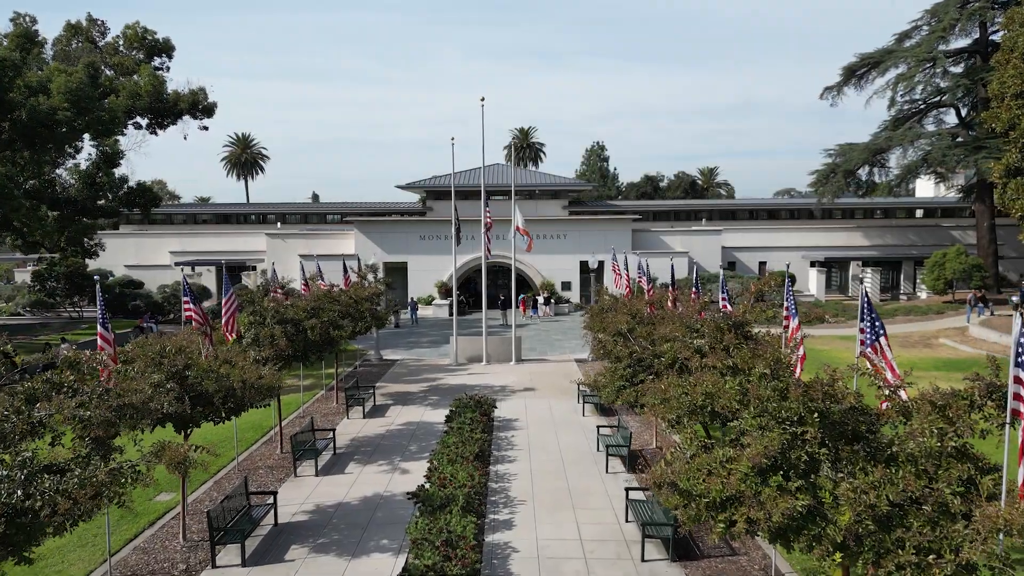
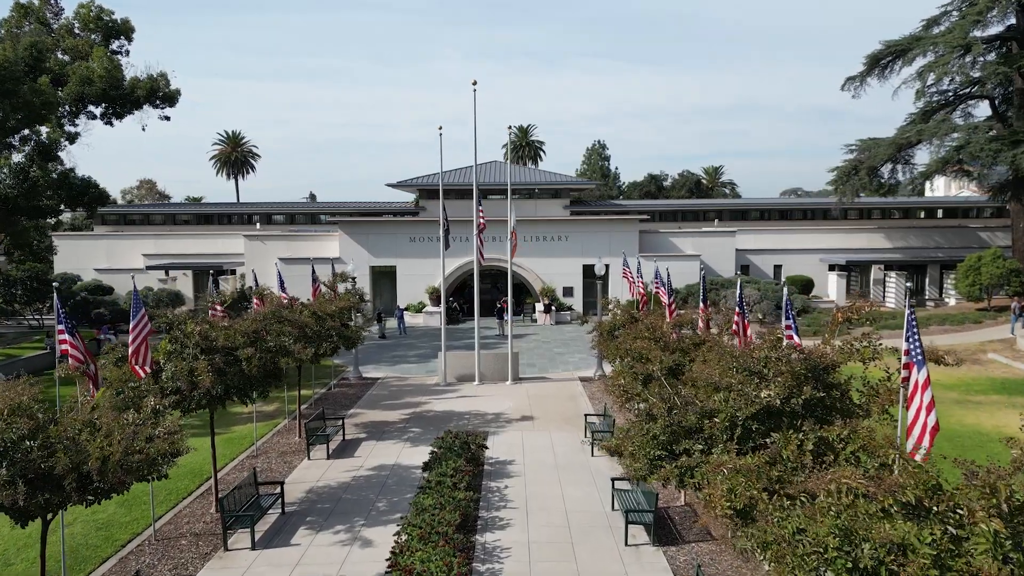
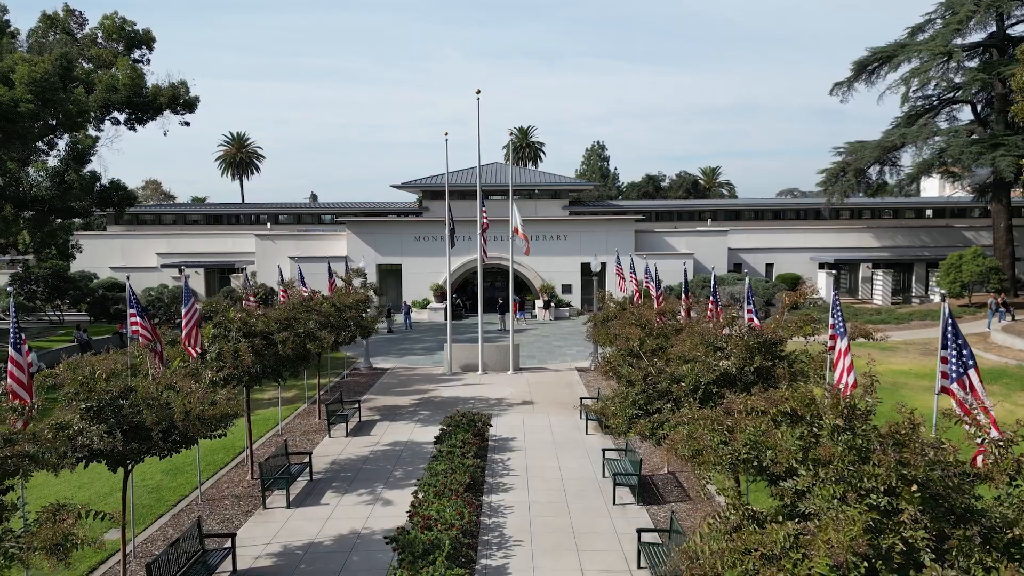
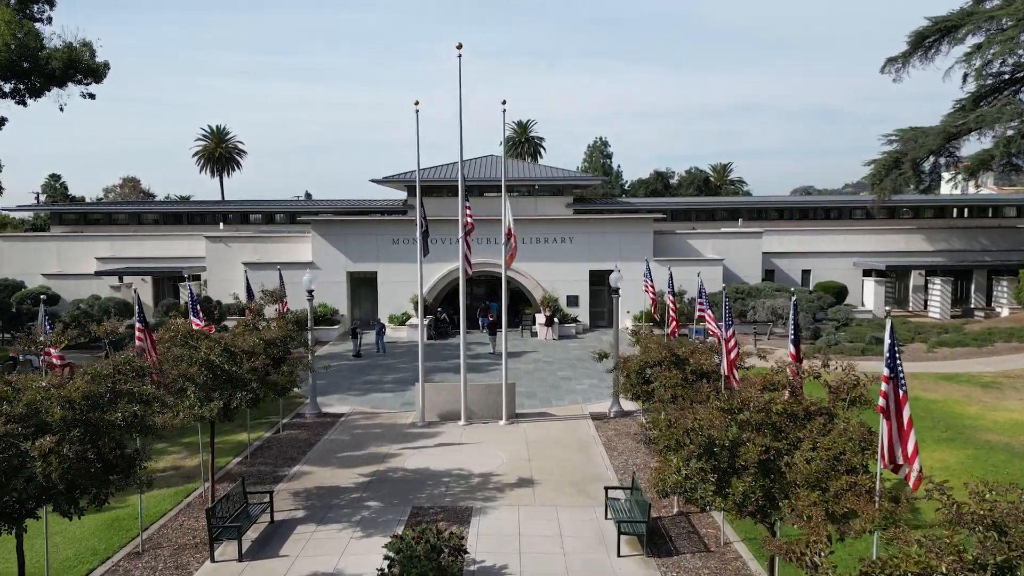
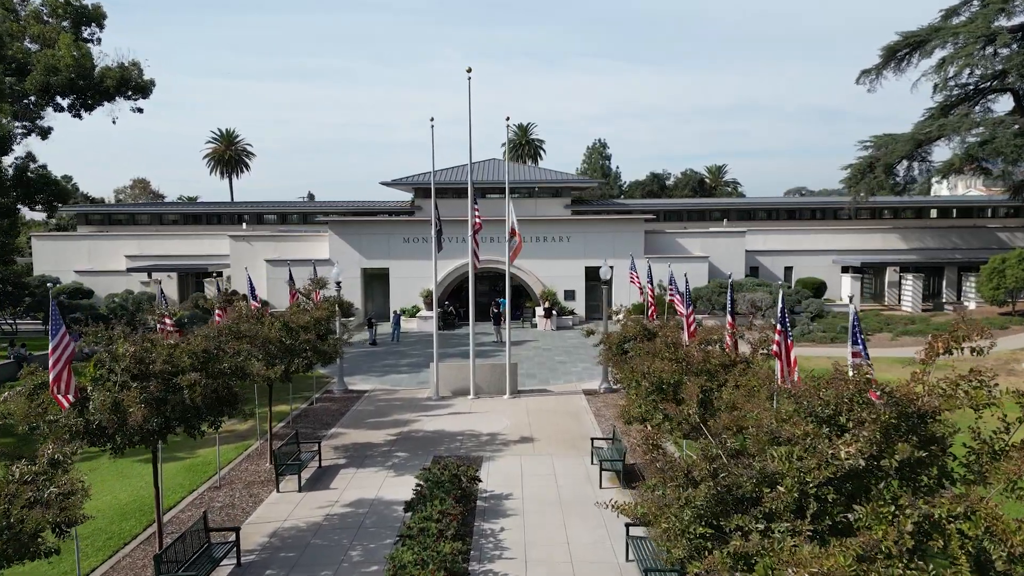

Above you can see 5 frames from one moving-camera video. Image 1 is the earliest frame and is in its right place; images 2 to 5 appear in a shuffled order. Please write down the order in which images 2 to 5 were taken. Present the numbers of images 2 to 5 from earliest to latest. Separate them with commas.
3, 2, 5, 4
